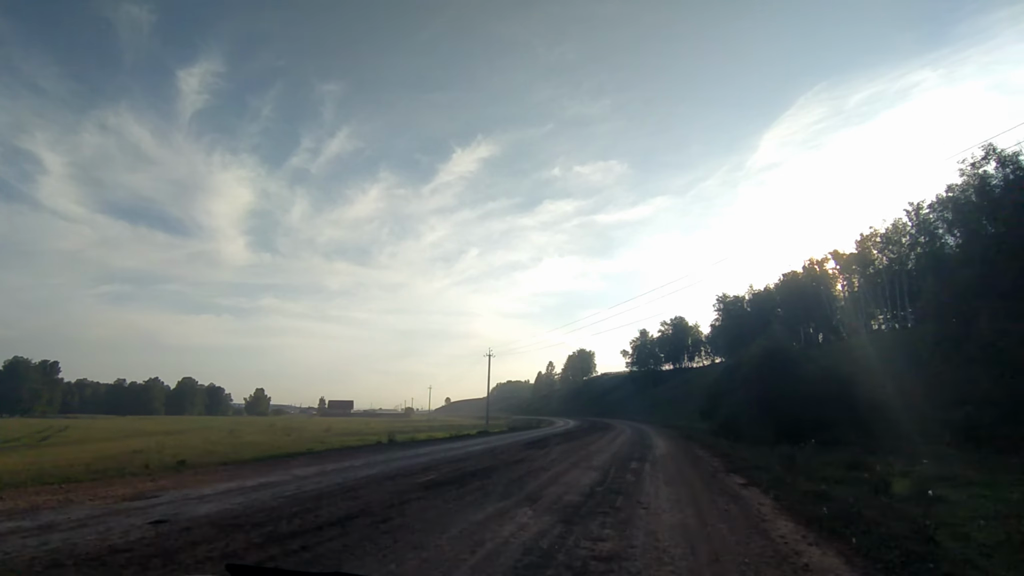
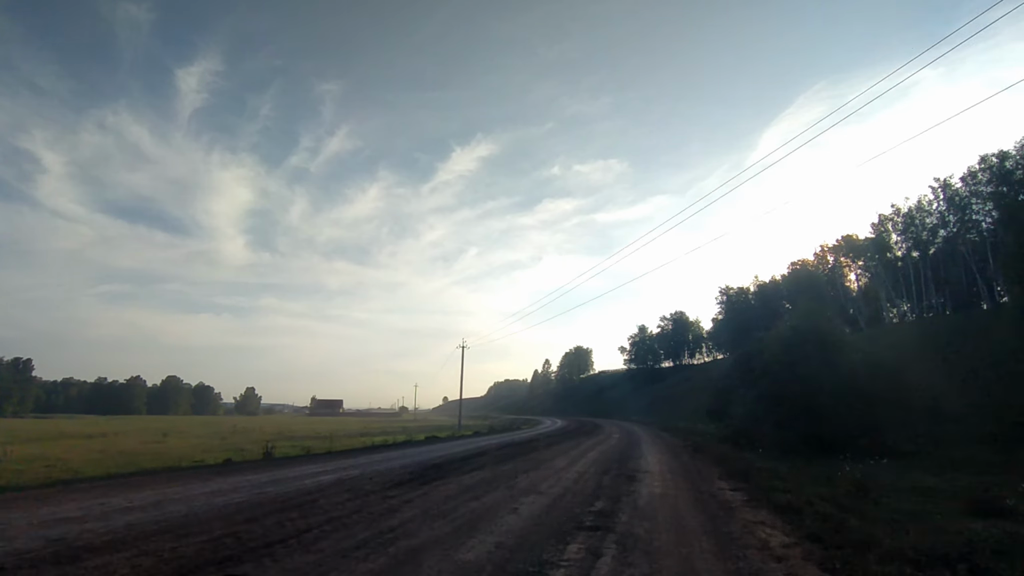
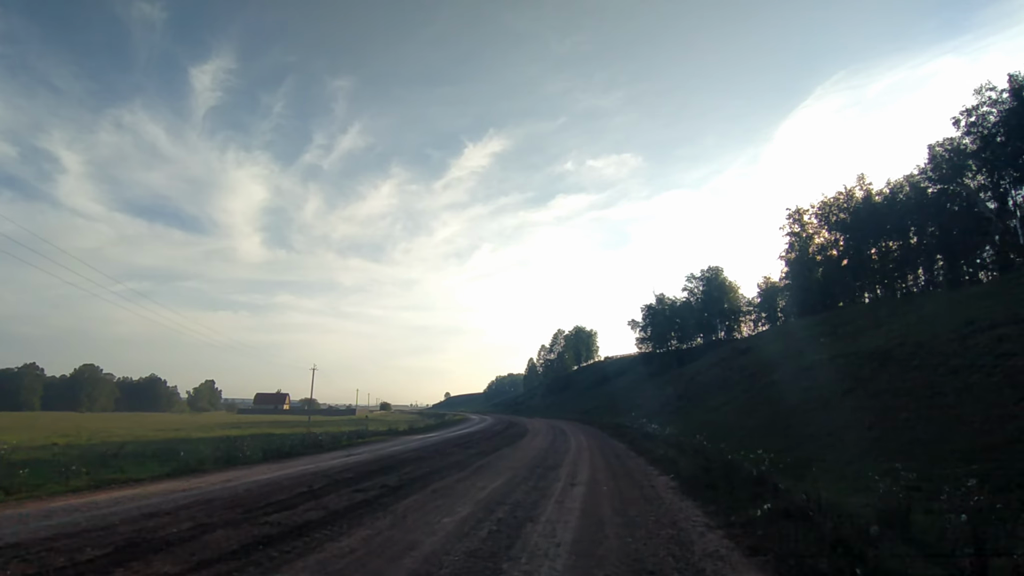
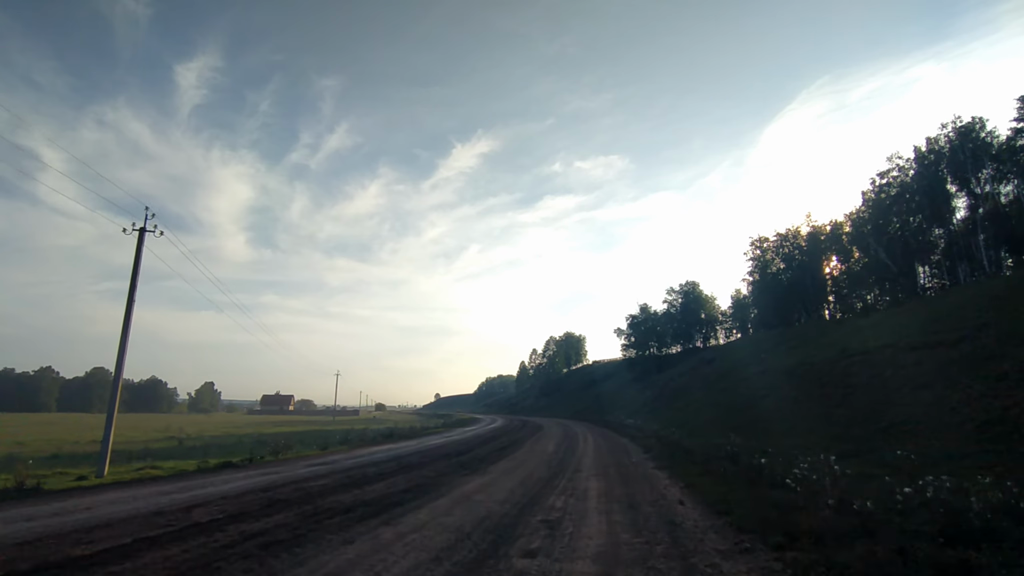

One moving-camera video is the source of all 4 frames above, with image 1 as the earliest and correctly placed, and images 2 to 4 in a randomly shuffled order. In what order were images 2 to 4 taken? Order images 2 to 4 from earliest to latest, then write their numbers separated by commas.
2, 4, 3
